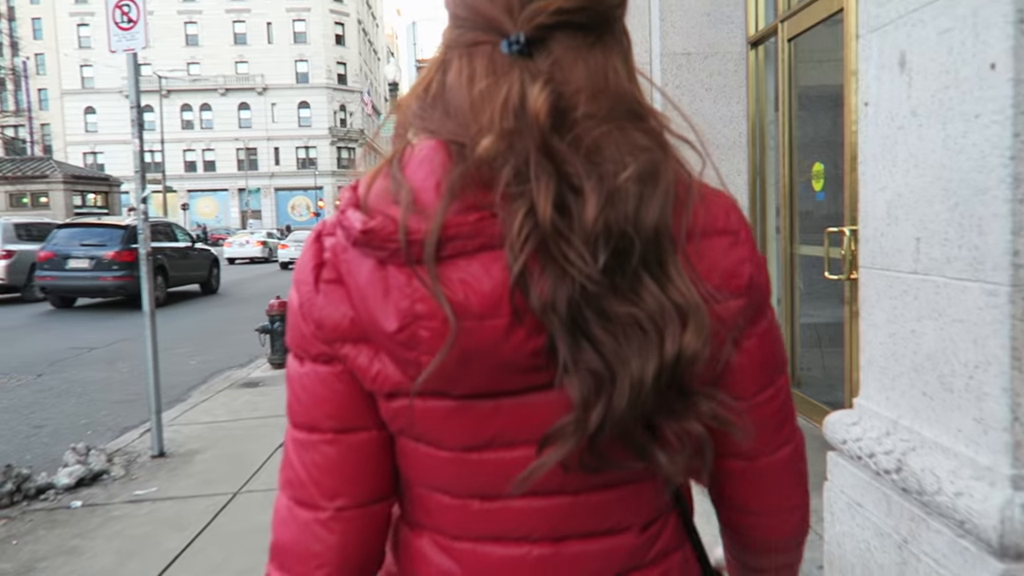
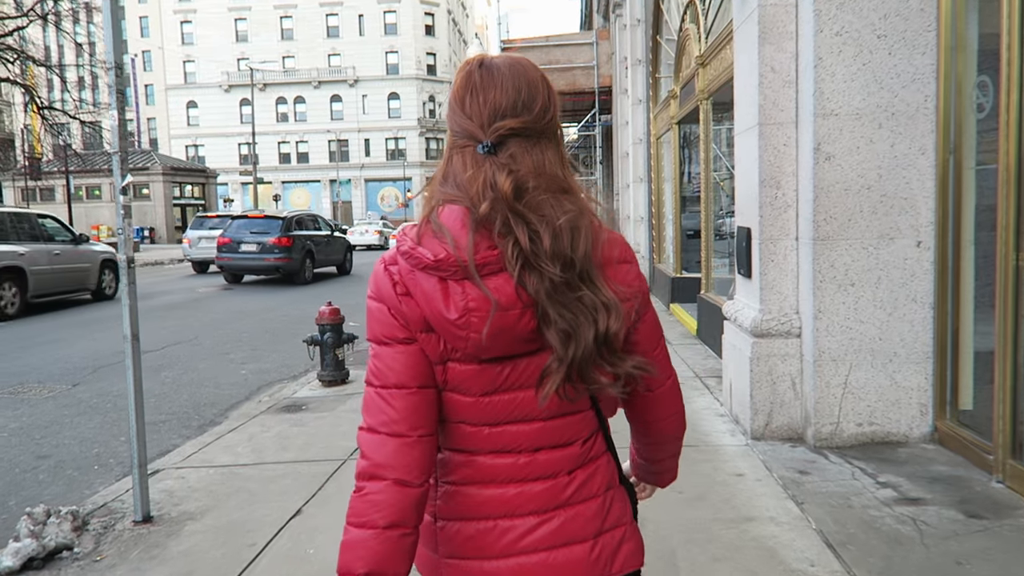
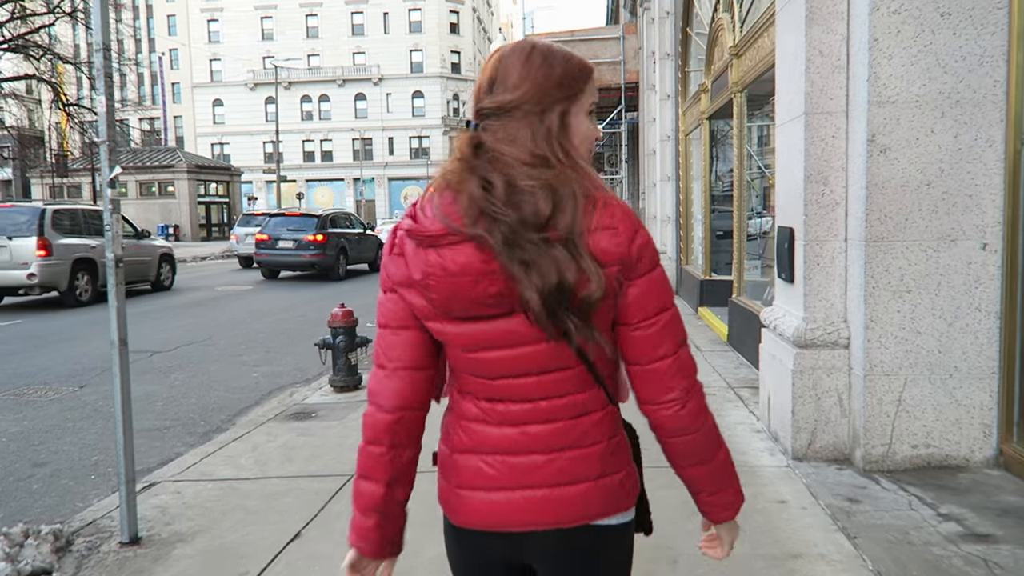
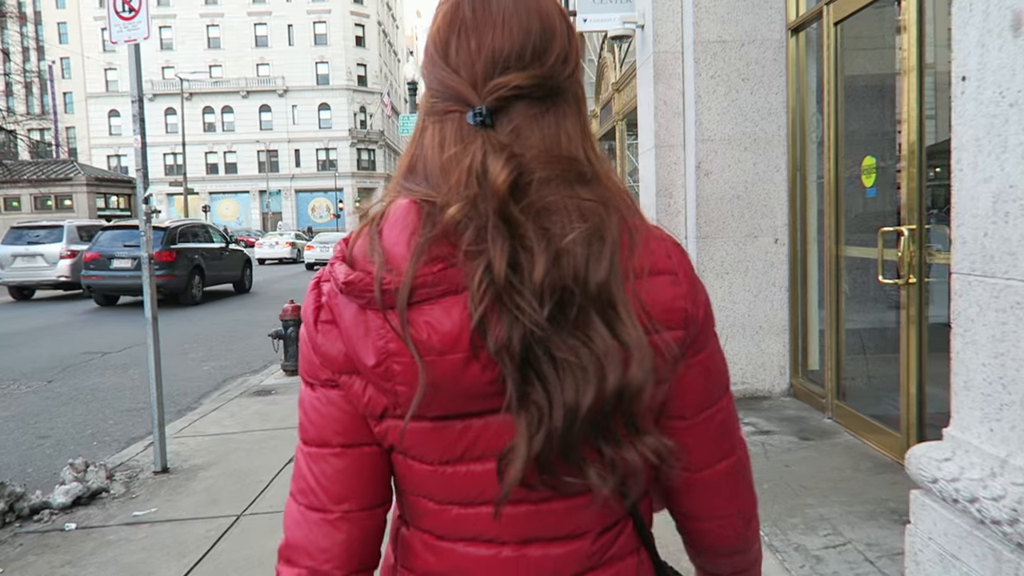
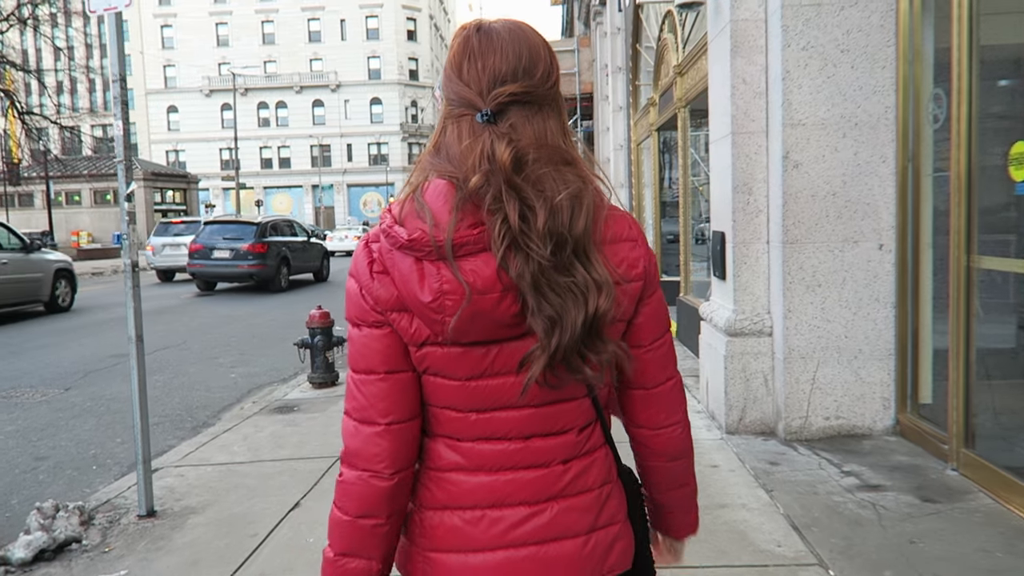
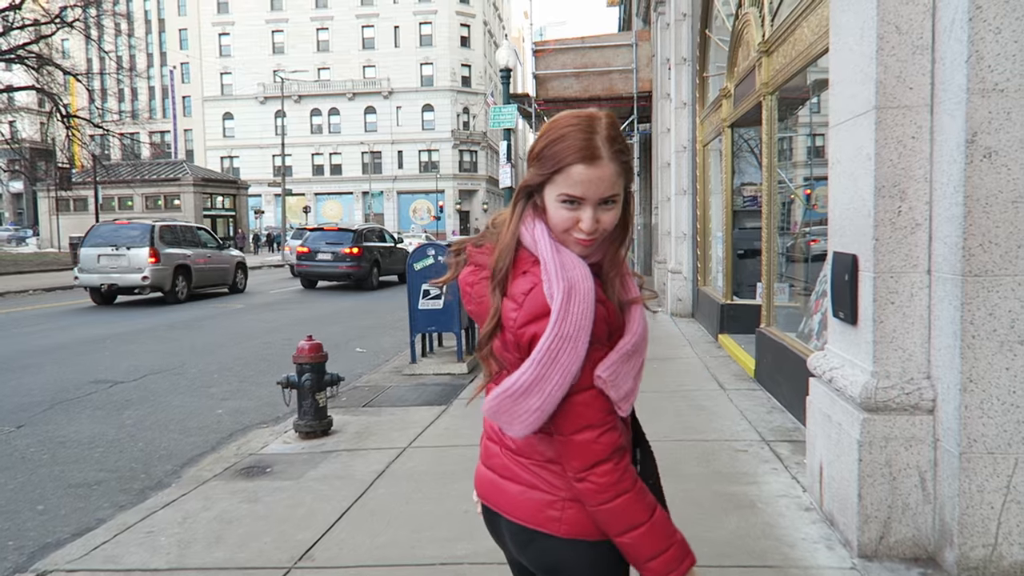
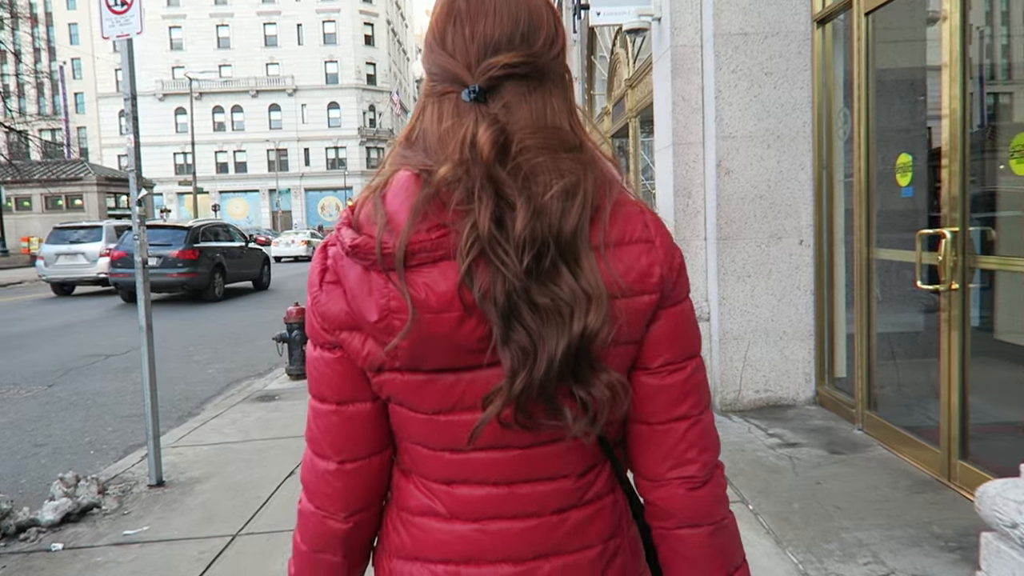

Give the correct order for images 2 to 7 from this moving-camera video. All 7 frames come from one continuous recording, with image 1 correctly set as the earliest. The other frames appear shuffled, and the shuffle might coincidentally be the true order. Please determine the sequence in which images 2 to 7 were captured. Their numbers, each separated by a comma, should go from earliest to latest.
4, 7, 5, 2, 3, 6
